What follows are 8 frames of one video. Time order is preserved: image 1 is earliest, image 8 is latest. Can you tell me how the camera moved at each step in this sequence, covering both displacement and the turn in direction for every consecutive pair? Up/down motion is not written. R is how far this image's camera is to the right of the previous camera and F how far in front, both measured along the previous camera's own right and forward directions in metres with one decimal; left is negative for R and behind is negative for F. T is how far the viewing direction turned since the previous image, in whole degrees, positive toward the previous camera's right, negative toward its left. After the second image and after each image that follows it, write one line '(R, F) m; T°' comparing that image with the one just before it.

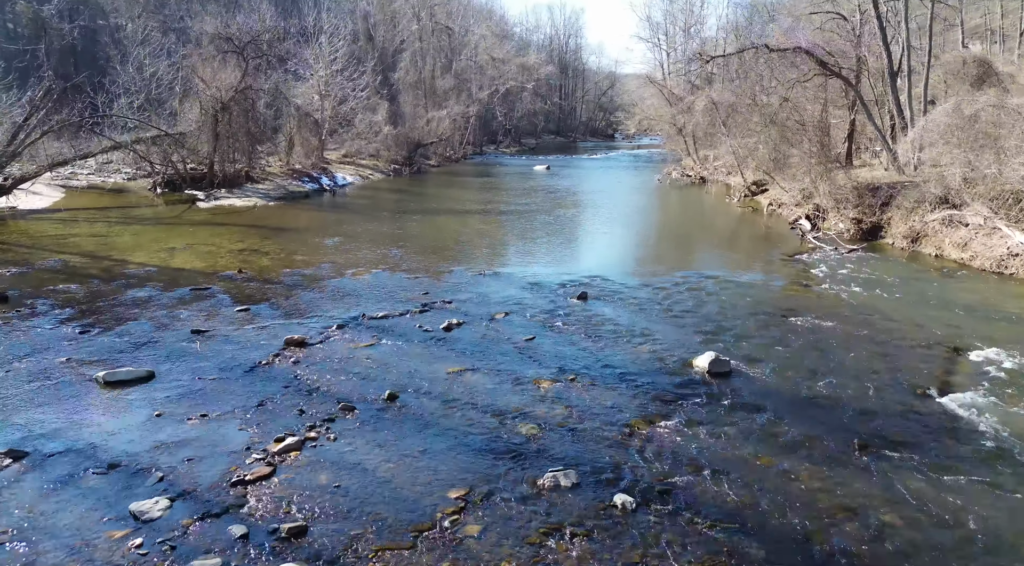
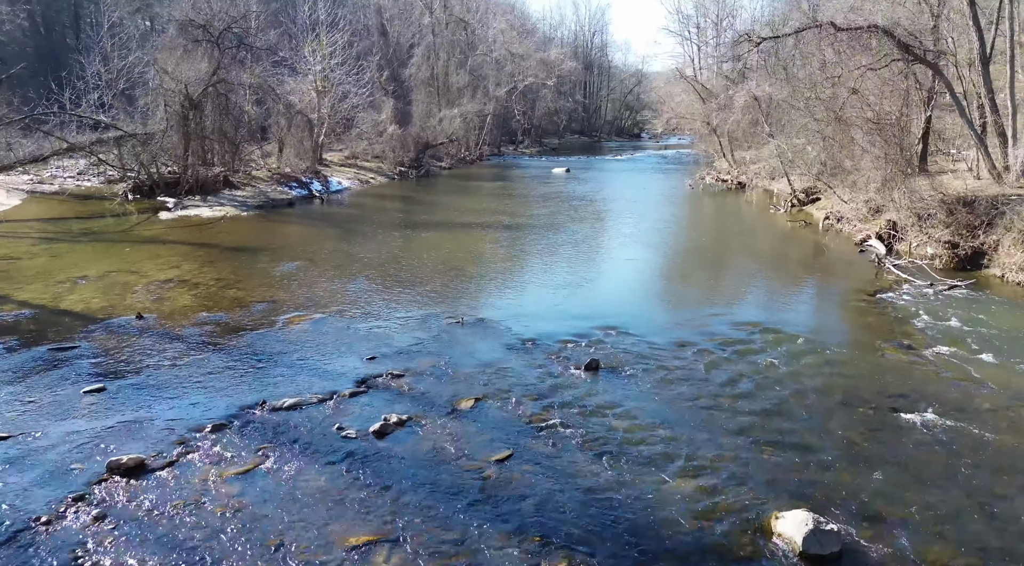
(+0.5, +4.2) m; -2°
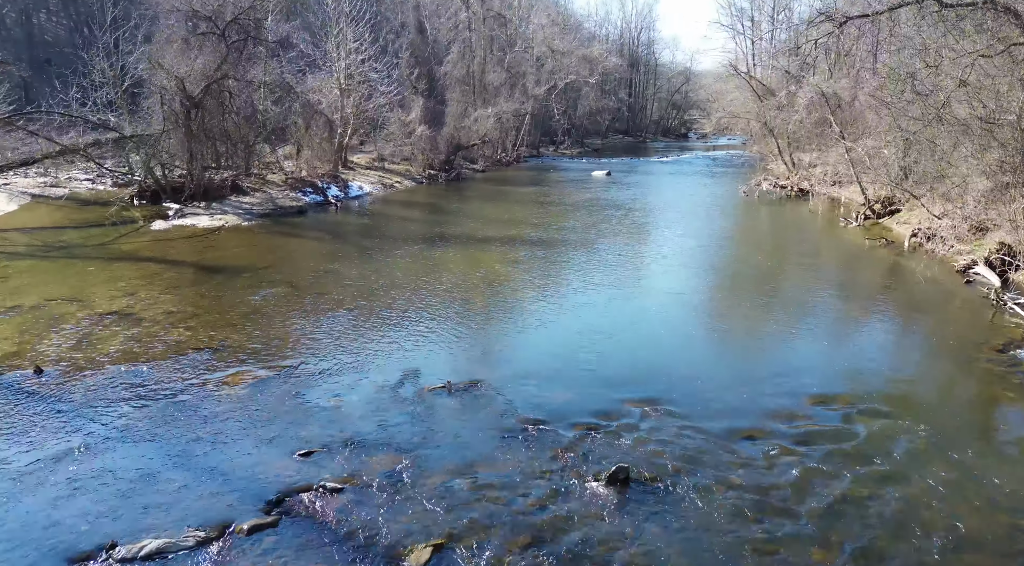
(+0.4, +3.1) m; -3°
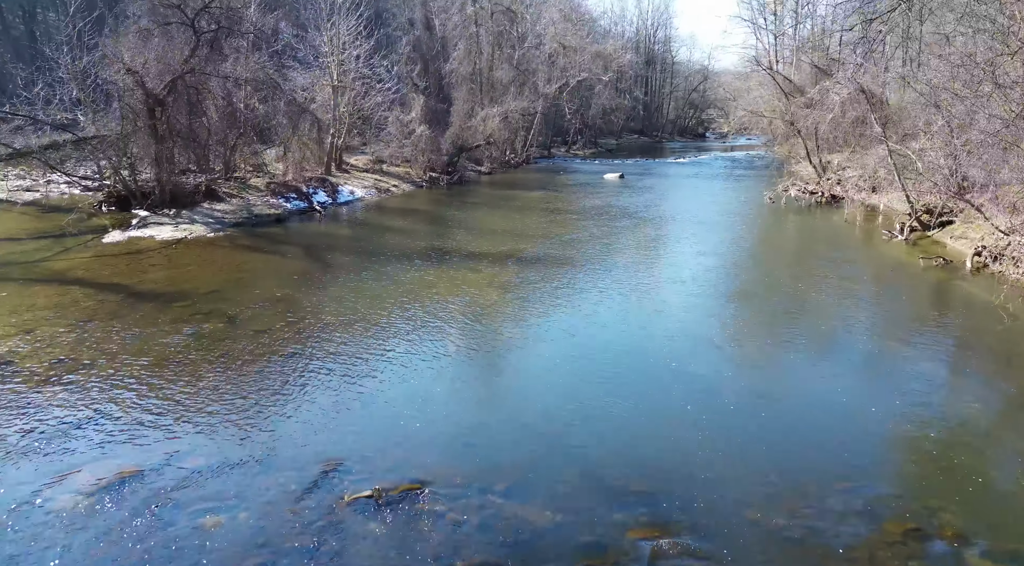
(+0.5, +2.8) m; -1°
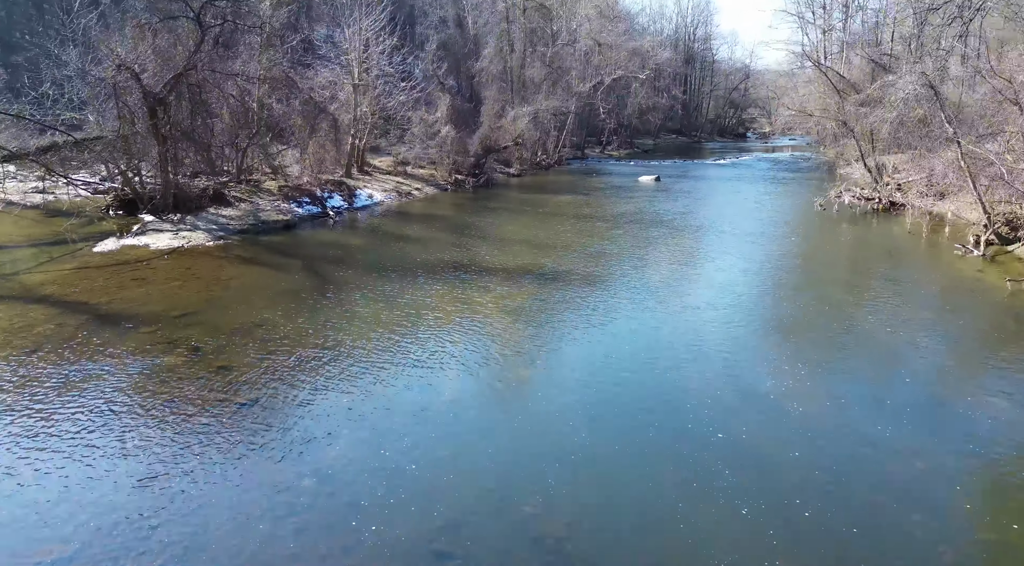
(+0.3, +2.0) m; -2°
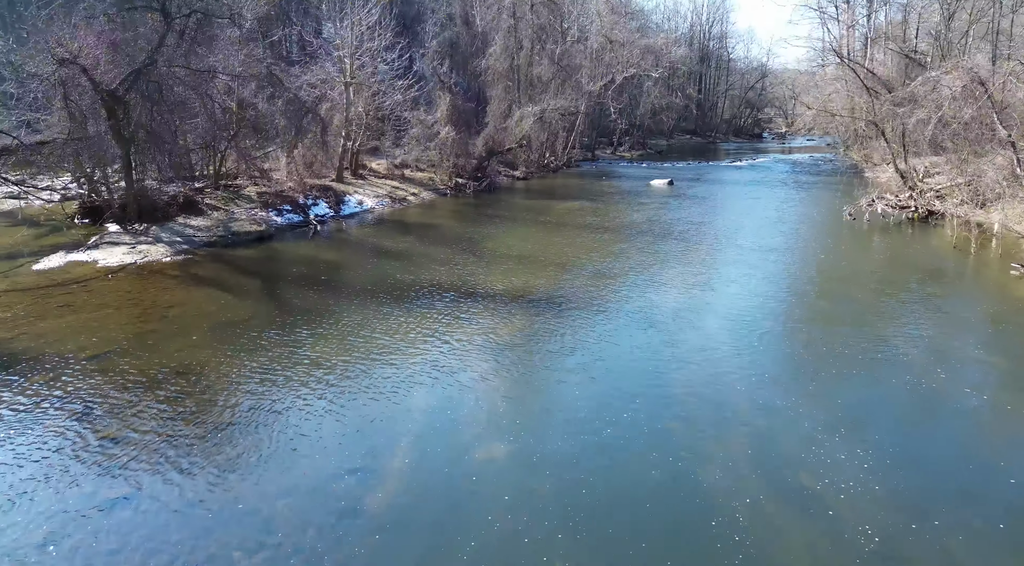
(+0.4, +2.3) m; -1°
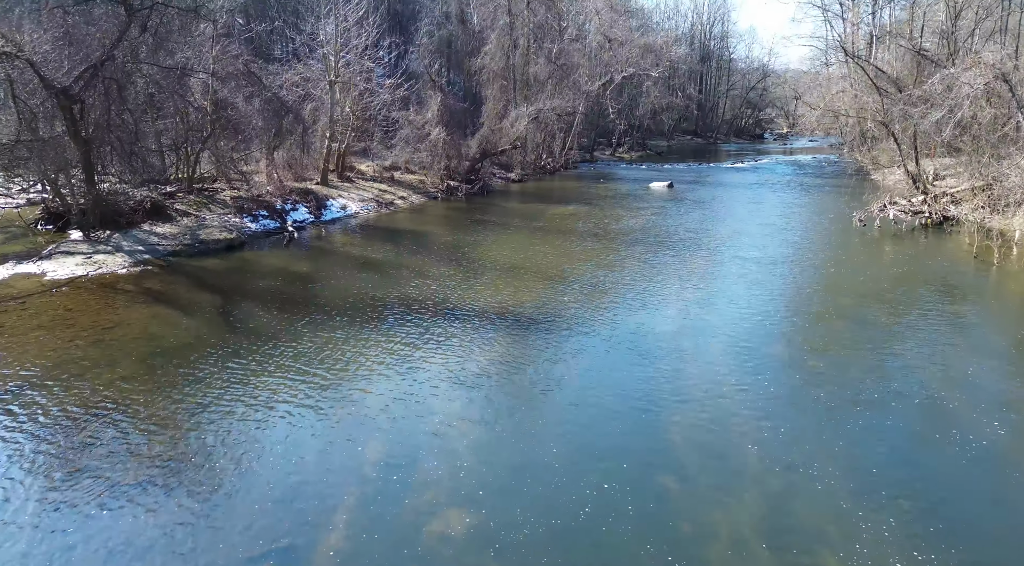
(+0.3, +1.4) m; 0°
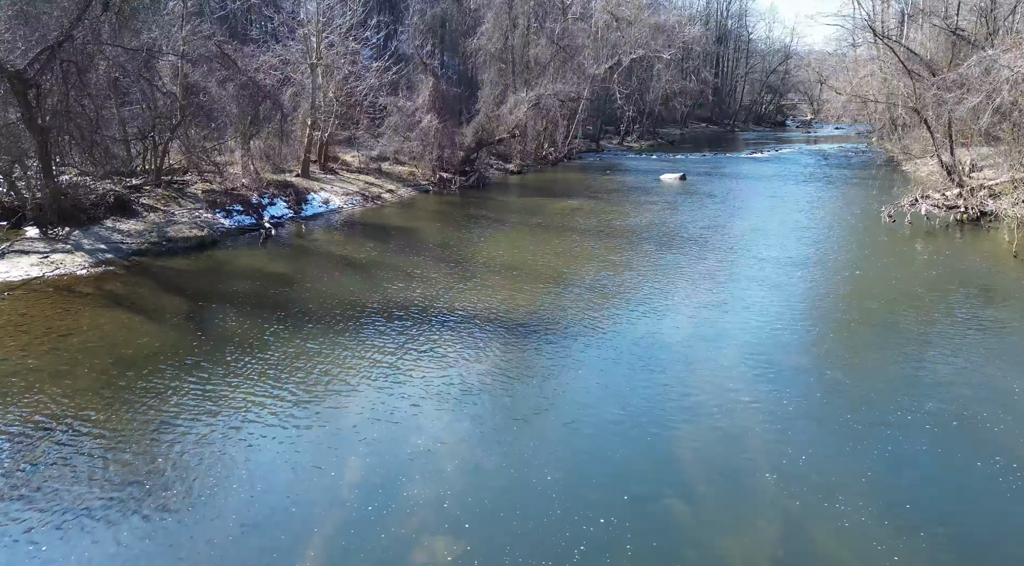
(+0.3, +1.8) m; -1°
